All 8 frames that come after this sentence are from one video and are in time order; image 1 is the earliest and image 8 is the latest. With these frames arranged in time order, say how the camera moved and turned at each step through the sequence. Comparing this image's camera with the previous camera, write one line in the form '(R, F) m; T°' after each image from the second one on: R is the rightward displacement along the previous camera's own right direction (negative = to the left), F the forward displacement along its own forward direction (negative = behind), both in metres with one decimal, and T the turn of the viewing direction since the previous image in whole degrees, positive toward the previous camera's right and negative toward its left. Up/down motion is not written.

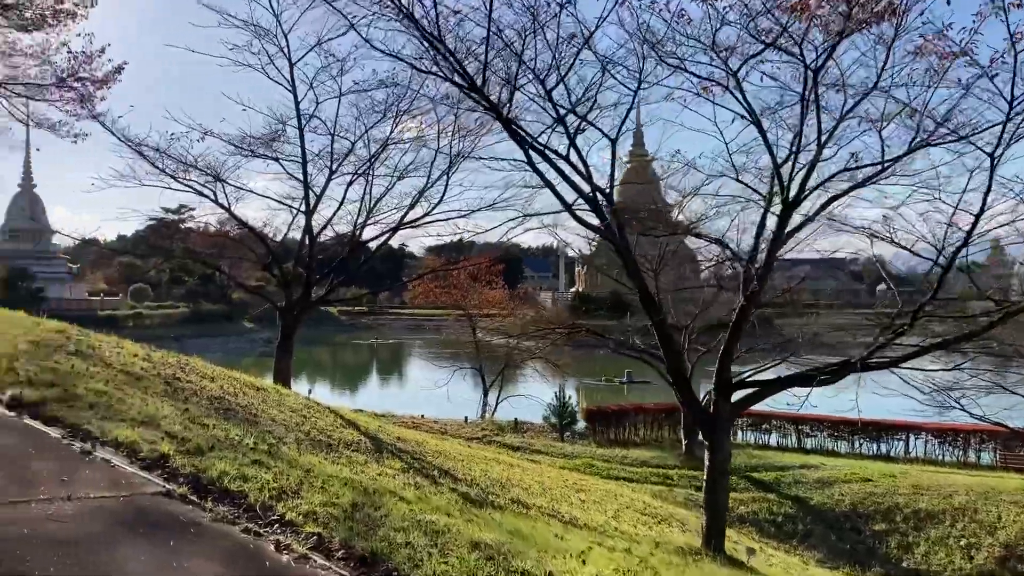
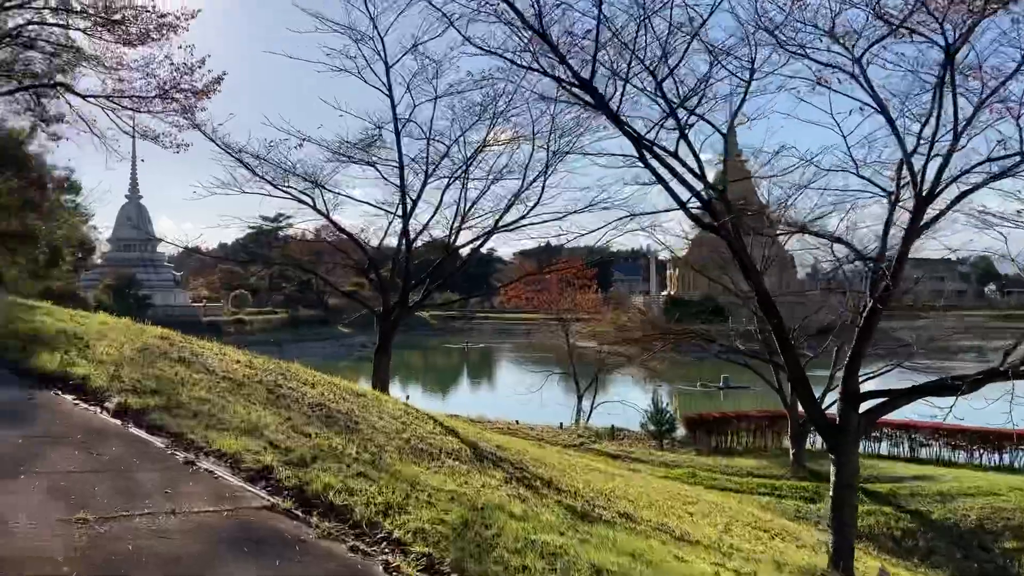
(-0.1, +0.3) m; -5°
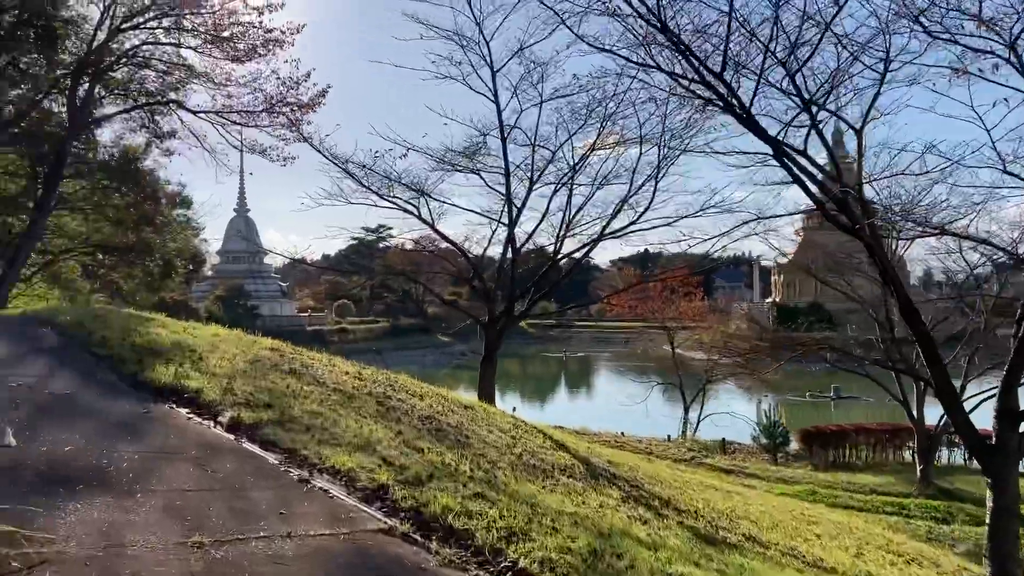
(-0.2, +0.3) m; -6°
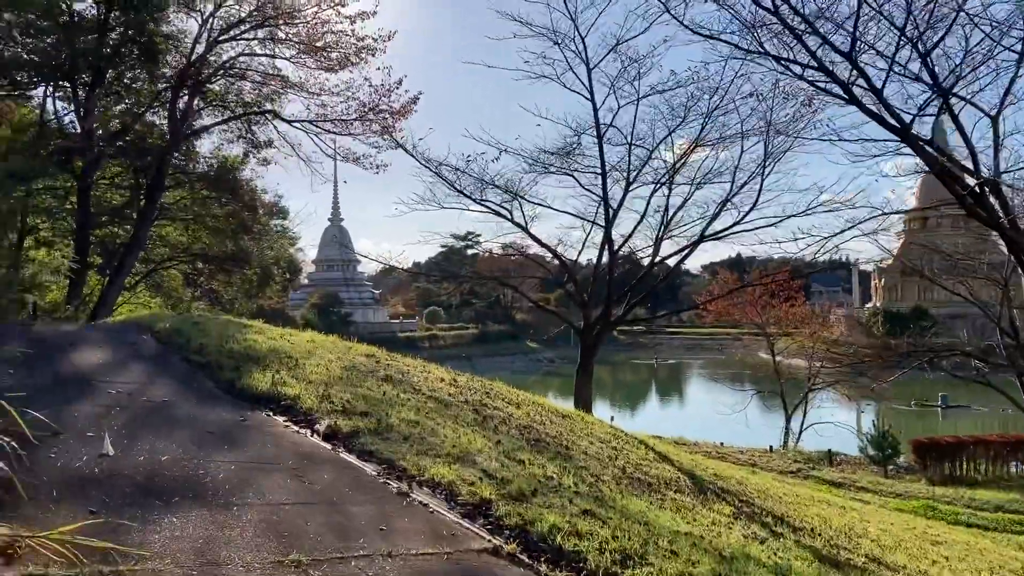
(-0.1, +0.3) m; -5°
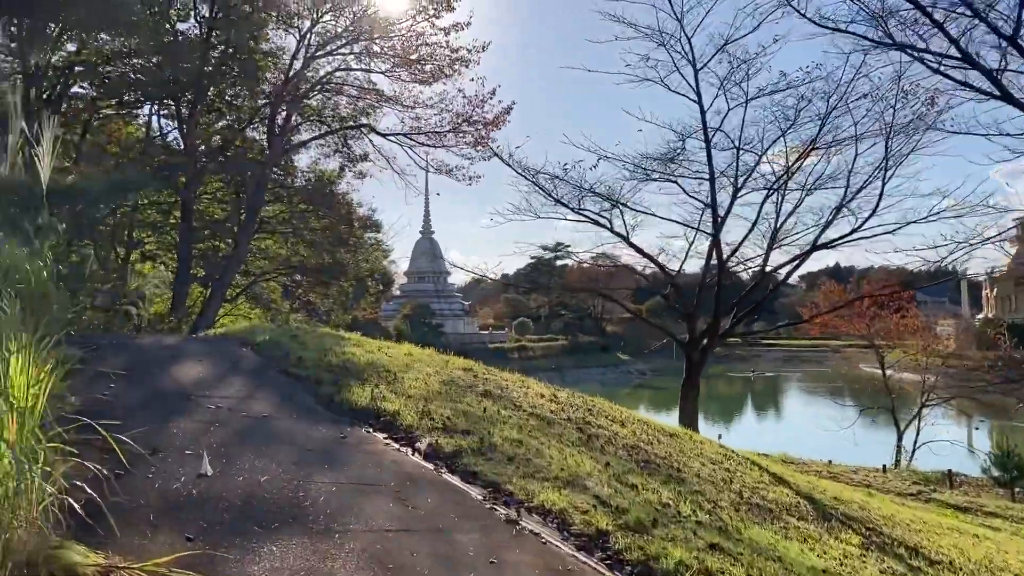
(-0.1, +0.3) m; -5°
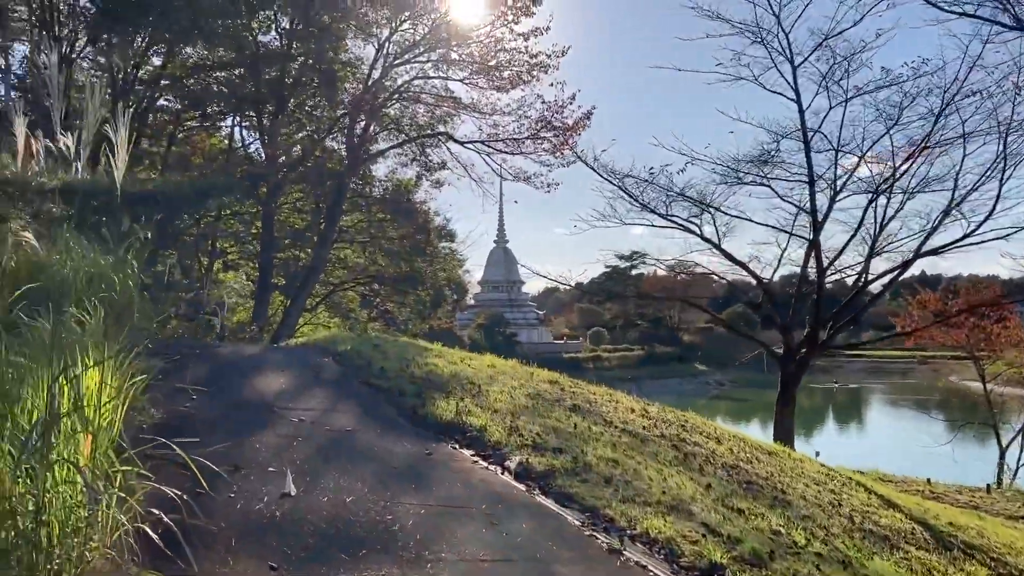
(-0.1, +0.3) m; -5°
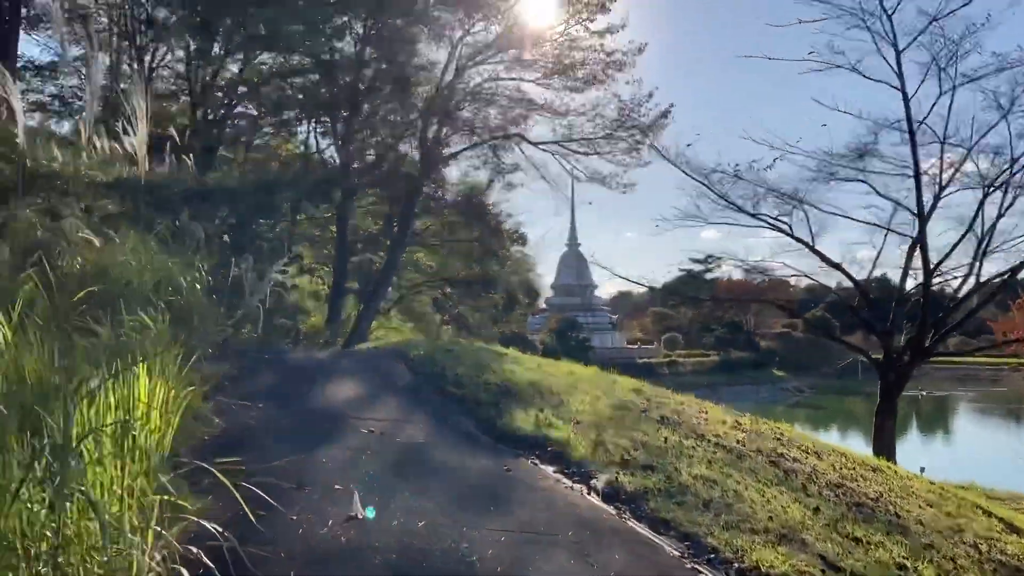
(-0.1, +0.5) m; -4°
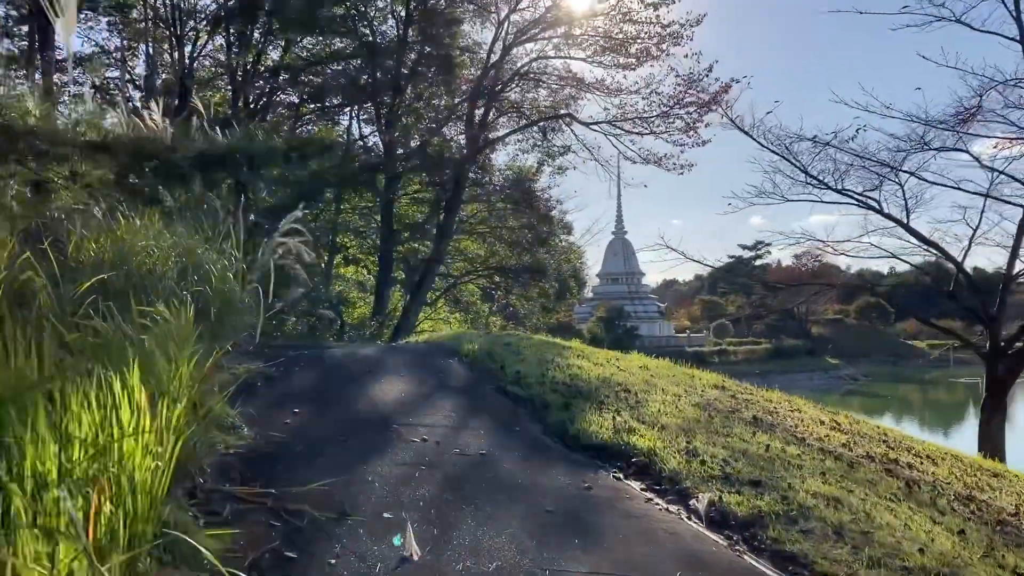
(-0.2, +0.8) m; -3°
